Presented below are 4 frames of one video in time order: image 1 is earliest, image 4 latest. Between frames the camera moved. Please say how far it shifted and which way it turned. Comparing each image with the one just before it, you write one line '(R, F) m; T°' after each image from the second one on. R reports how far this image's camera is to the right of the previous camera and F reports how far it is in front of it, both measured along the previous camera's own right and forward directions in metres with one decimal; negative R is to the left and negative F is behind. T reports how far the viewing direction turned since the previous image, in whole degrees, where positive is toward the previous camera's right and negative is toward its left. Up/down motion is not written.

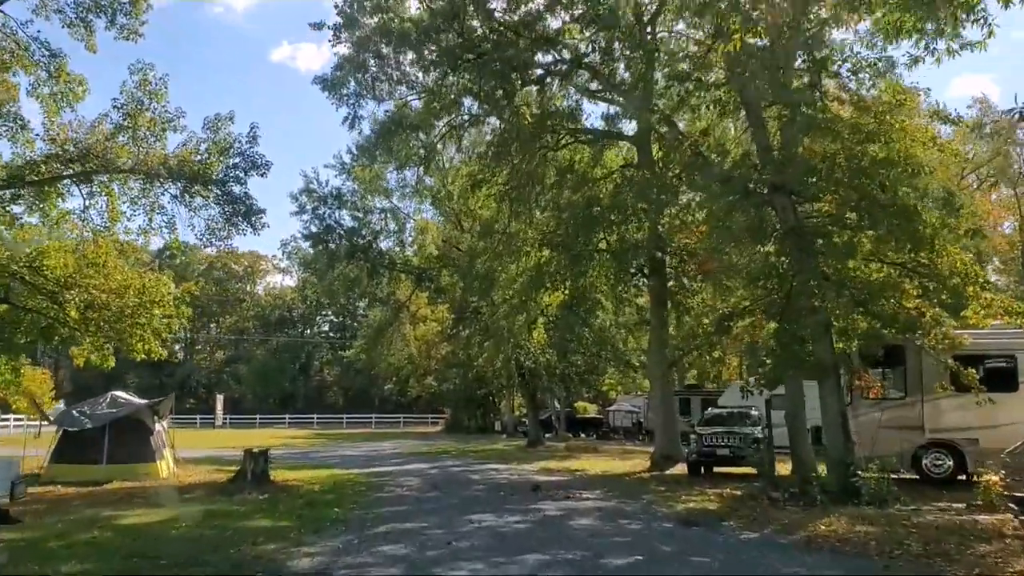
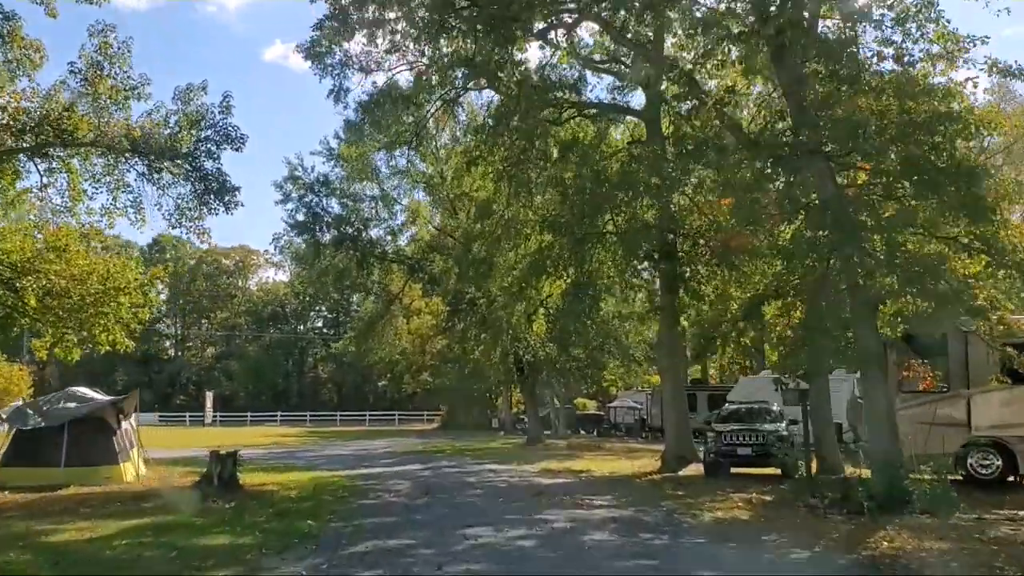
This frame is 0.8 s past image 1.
(0.0, +1.7) m; 0°
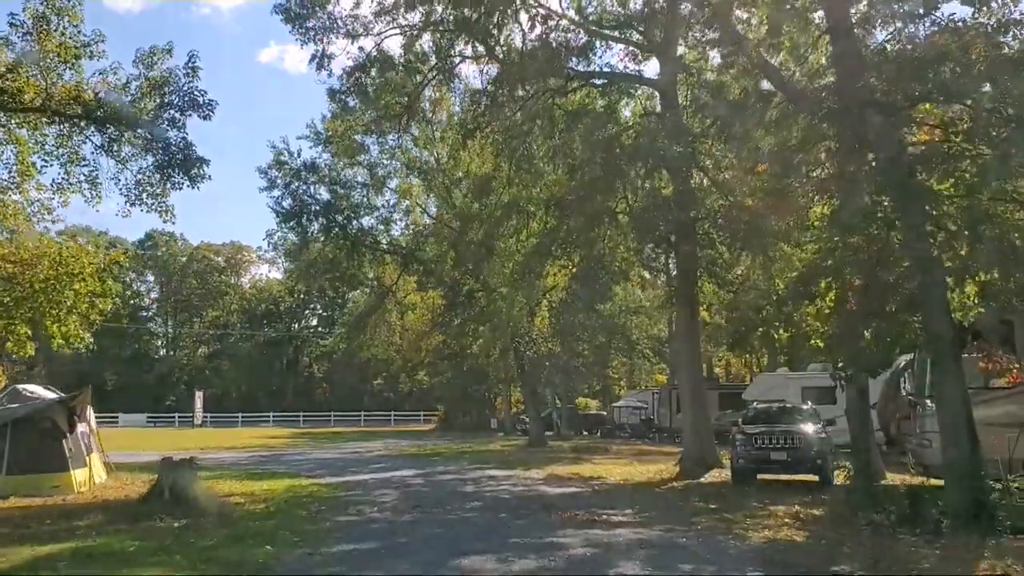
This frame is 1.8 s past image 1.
(-0.1, +2.0) m; 0°
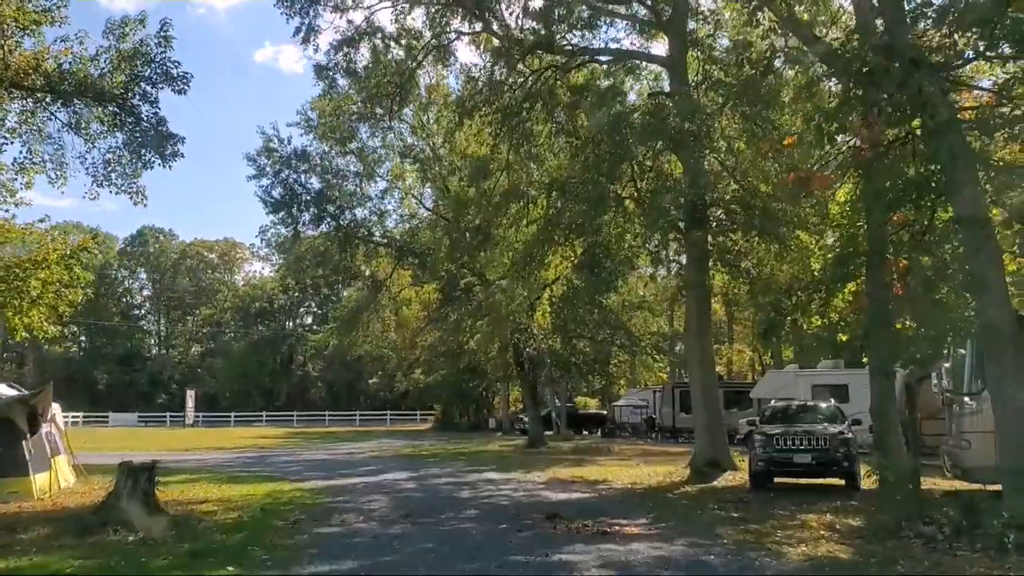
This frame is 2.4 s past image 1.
(0.0, +1.2) m; 0°
